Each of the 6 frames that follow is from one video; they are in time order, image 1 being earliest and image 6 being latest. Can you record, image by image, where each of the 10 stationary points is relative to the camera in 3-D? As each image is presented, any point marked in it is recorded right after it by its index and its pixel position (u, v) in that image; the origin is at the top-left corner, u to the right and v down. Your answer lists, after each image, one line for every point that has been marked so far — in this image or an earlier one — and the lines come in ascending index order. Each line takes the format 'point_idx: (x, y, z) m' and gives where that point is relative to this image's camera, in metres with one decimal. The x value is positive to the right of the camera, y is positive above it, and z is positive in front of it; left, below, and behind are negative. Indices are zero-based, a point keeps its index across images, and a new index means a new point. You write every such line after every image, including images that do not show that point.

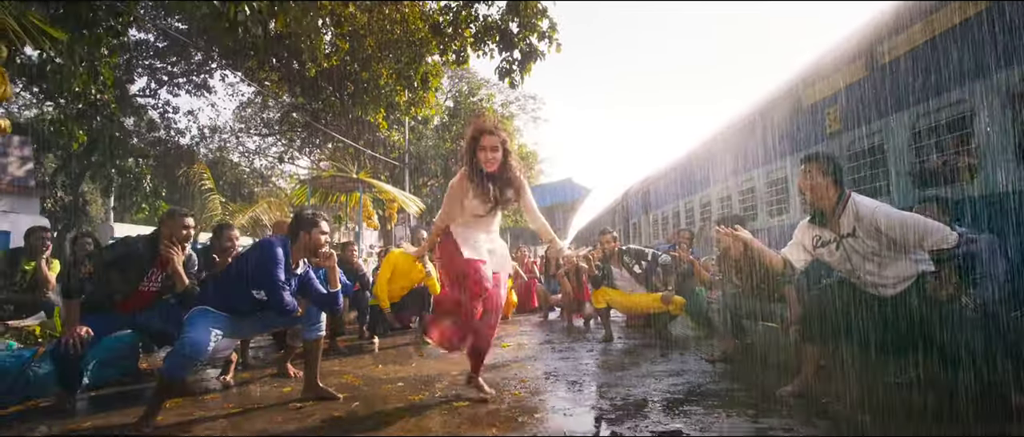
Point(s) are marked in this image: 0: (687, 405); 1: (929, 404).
0: (+1.0, -1.0, +3.3) m
1: (+2.2, -1.0, +3.0) m
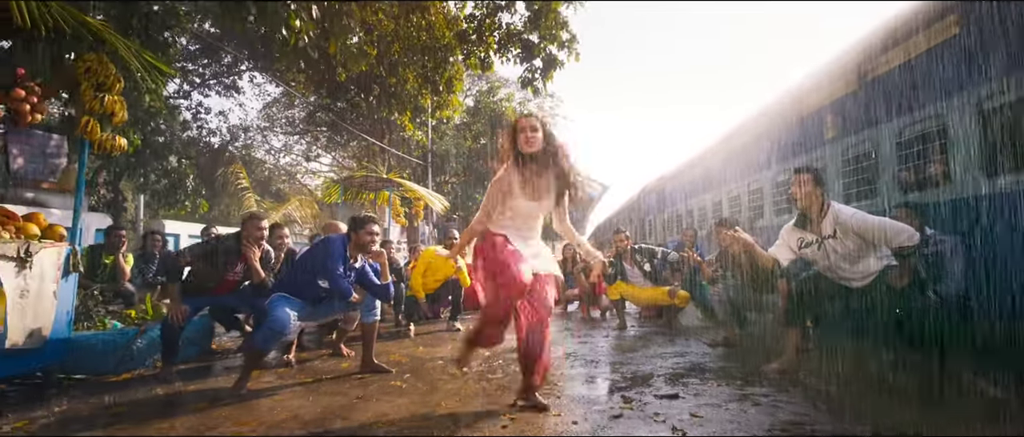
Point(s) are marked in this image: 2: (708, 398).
0: (+1.1, -1.0, +3.9) m
1: (+2.3, -1.0, +3.6) m
2: (+1.1, -1.0, +3.3) m
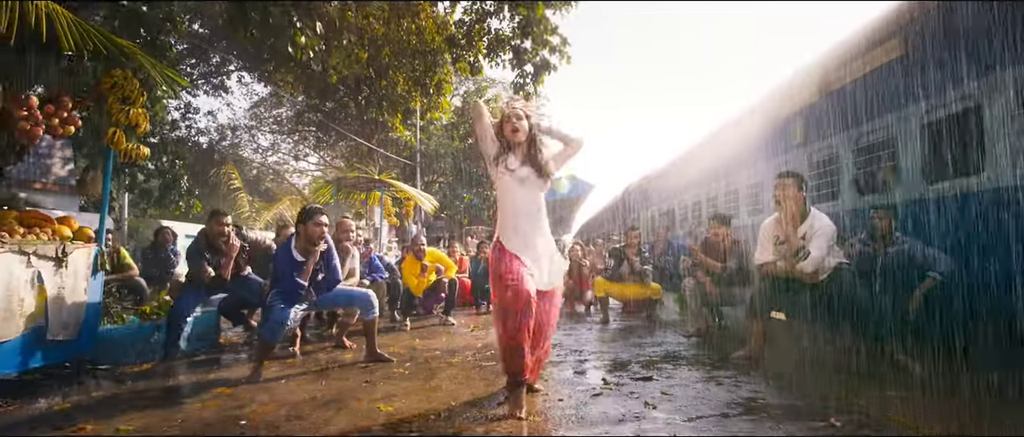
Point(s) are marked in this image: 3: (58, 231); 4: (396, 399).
0: (+1.1, -1.0, +4.3) m
1: (+2.3, -1.0, +4.1) m
2: (+1.0, -1.0, +3.7) m
3: (-3.0, -0.1, +3.9) m
4: (-0.7, -1.0, +3.4) m
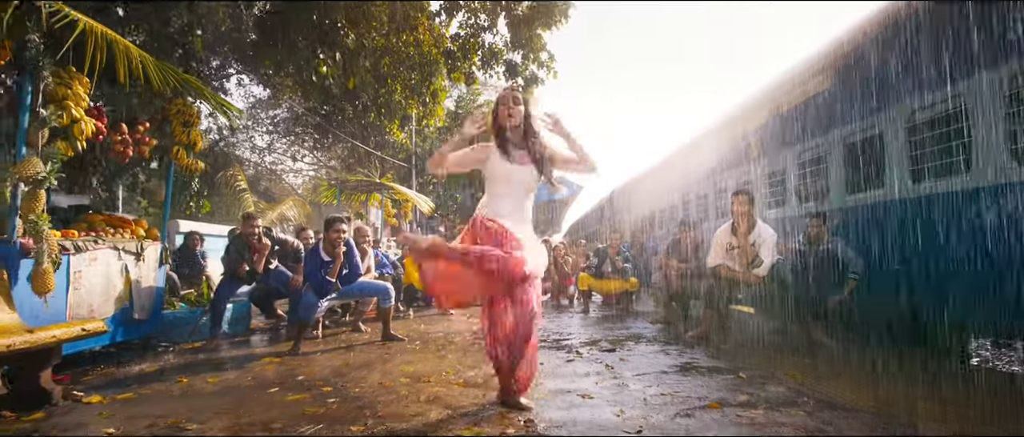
0: (+1.0, -1.1, +5.3) m
1: (+2.2, -1.0, +5.0) m
2: (+1.0, -1.0, +4.7) m
3: (-3.0, -0.1, +4.8) m
4: (-0.7, -1.1, +4.4) m
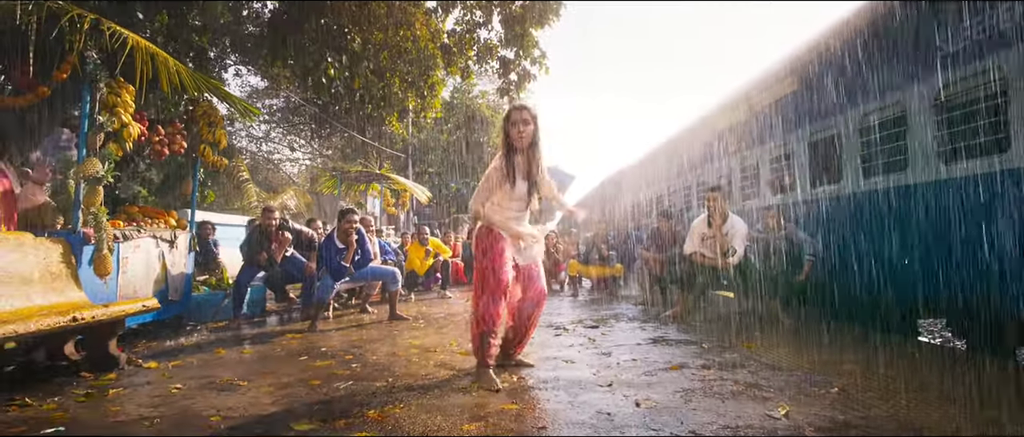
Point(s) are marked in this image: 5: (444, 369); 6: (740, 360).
0: (+0.9, -1.0, +5.9) m
1: (+2.2, -1.0, +5.7) m
2: (+0.9, -1.0, +5.3) m
3: (-3.1, 0.0, +5.4) m
4: (-0.8, -1.0, +5.0) m
5: (-0.4, -0.9, +3.7) m
6: (+1.4, -0.9, +3.8) m
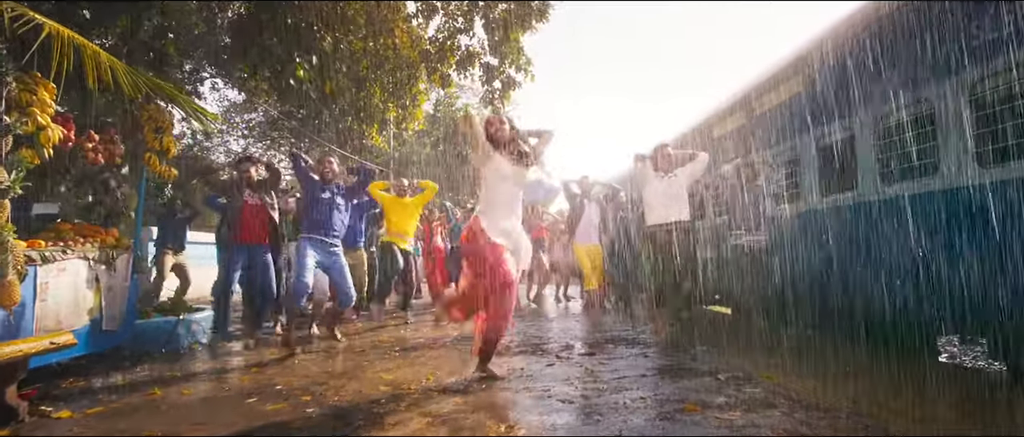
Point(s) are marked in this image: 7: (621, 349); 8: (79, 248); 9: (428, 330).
0: (+0.8, -1.1, +5.3) m
1: (+2.1, -1.1, +5.1) m
2: (+0.8, -1.1, +4.7) m
3: (-3.2, -0.2, +4.7) m
4: (-0.9, -1.1, +4.3) m
5: (-0.5, -1.0, +3.1) m
6: (+1.4, -0.9, +3.2) m
7: (+0.9, -1.1, +5.0) m
8: (-3.1, -0.2, +4.3) m
9: (-1.0, -1.3, +6.9) m
